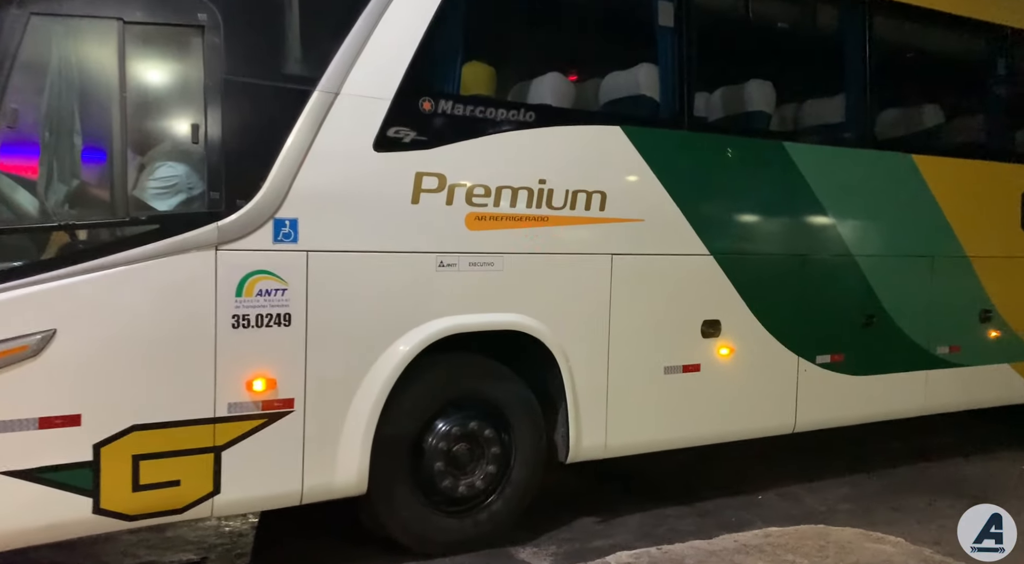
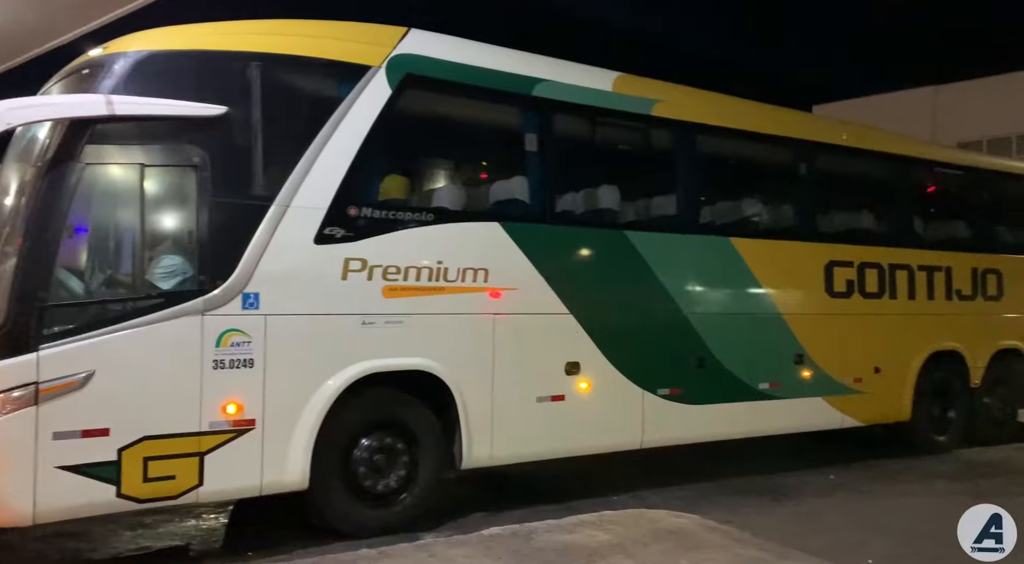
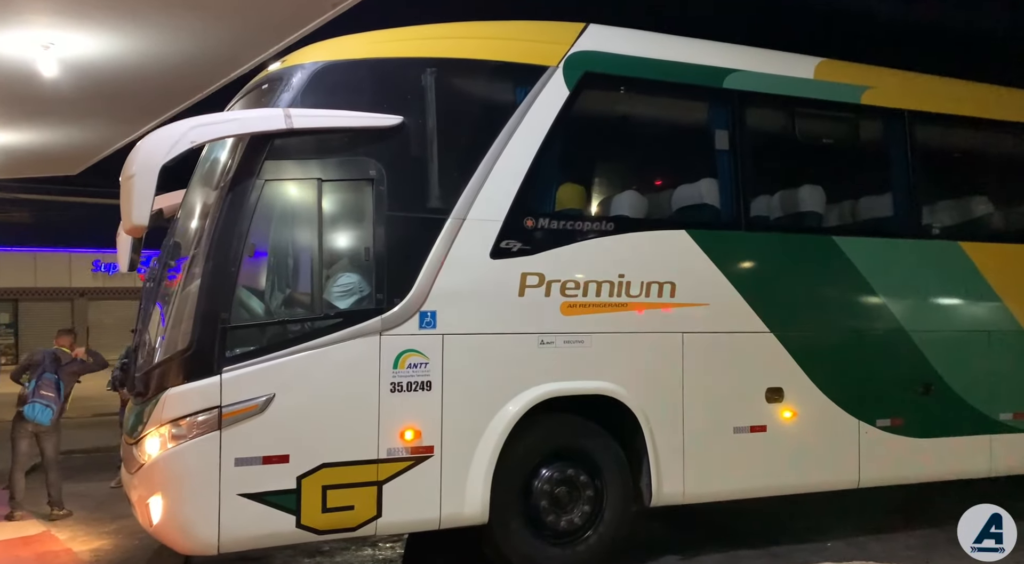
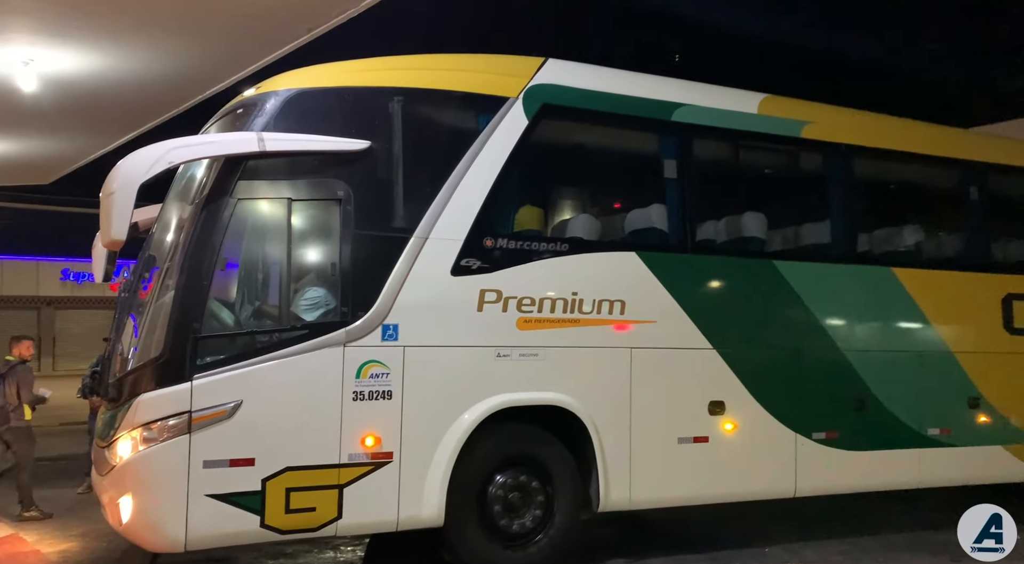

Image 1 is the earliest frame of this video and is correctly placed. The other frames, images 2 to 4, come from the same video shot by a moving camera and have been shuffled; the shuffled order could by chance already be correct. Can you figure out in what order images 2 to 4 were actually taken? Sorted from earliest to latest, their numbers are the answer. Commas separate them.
3, 4, 2
